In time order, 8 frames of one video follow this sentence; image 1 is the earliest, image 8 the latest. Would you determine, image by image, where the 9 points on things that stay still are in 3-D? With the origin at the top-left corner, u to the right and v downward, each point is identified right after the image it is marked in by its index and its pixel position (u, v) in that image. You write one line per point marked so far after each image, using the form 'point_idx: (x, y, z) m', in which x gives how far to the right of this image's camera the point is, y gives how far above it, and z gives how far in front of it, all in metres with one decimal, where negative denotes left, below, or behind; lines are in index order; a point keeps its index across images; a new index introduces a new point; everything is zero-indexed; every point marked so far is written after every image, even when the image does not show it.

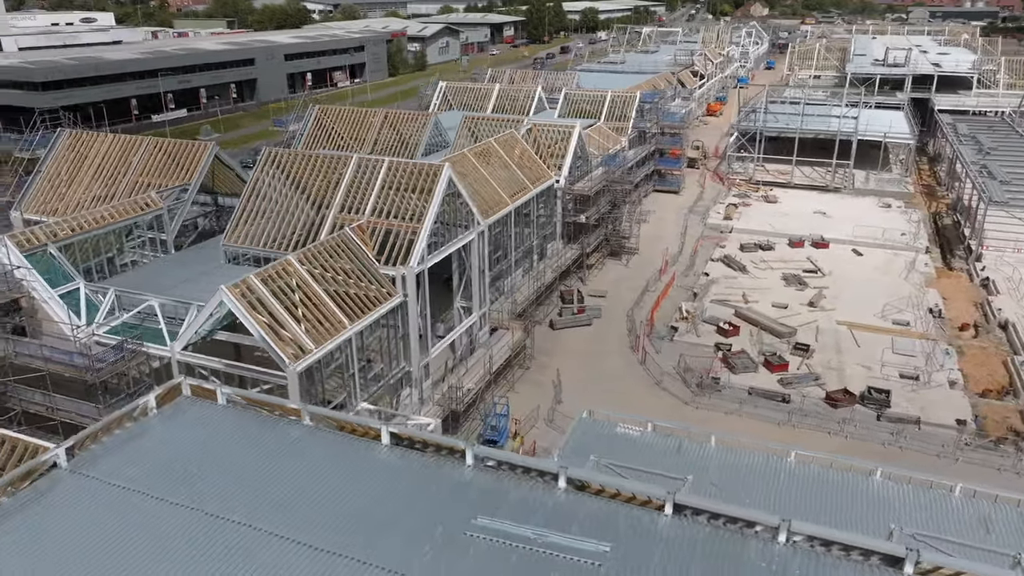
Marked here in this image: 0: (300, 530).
0: (-3.8, -4.8, +14.5) m
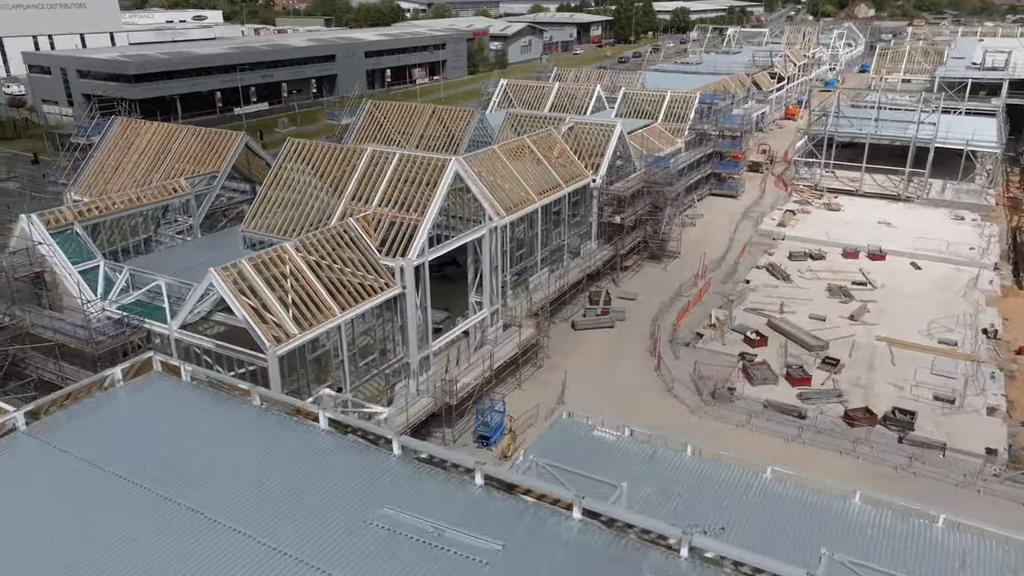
0: (-5.6, -4.5, +14.9) m
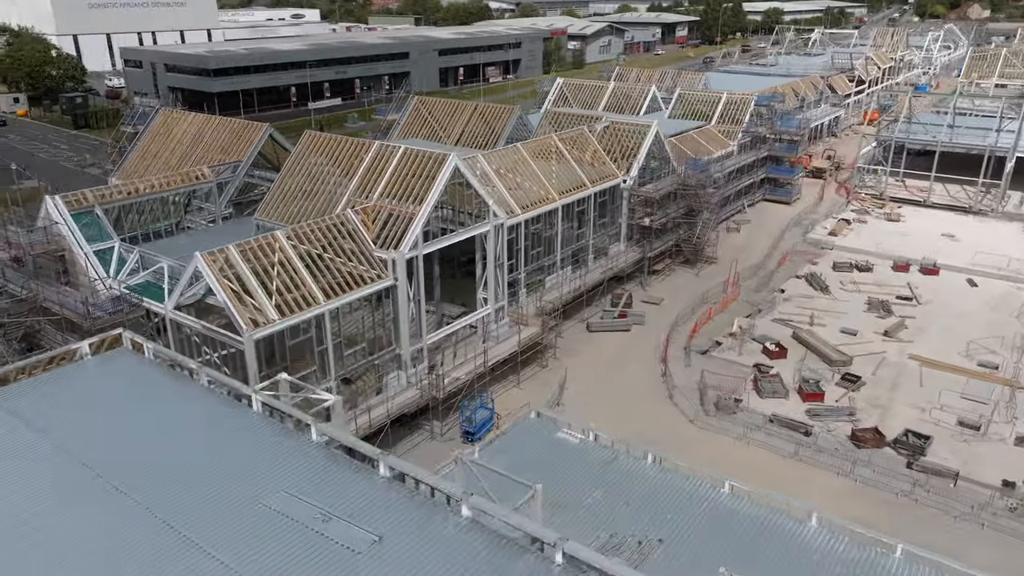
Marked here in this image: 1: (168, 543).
0: (-7.6, -4.1, +15.5) m
1: (-6.3, -4.7, +13.6) m
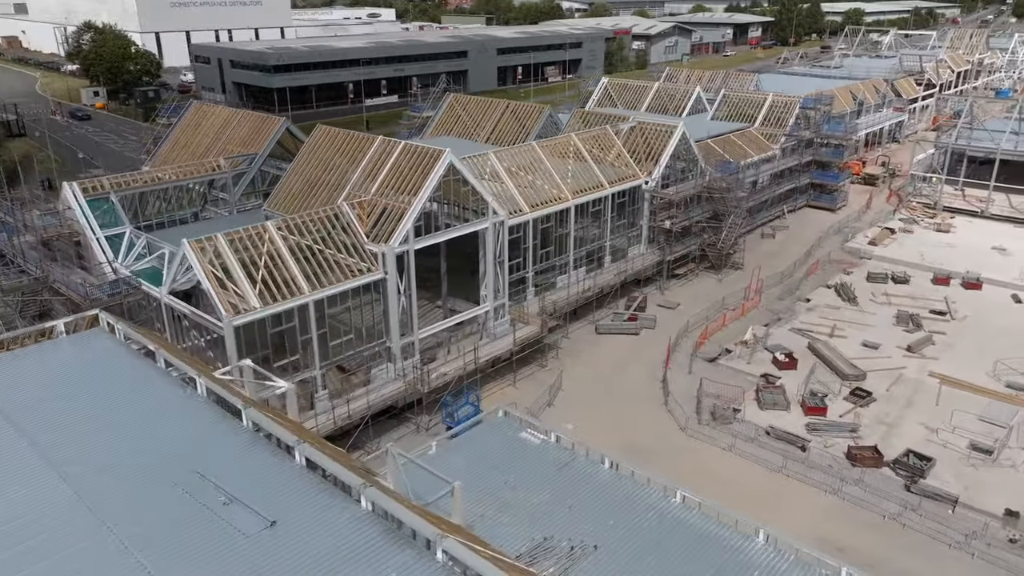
0: (-9.4, -3.7, +16.1) m
1: (-8.3, -4.3, +14.2) m
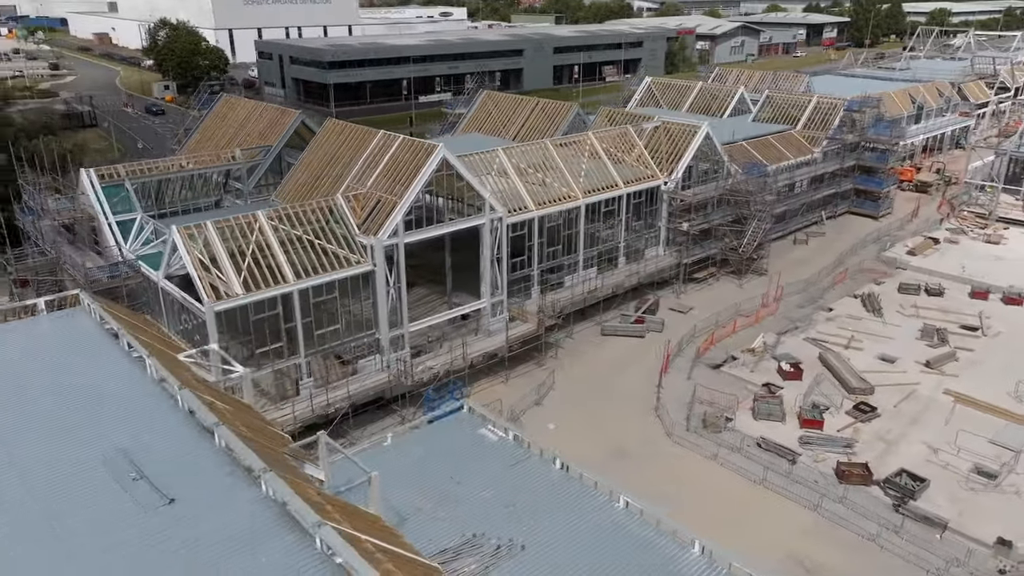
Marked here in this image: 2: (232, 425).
0: (-11.2, -3.2, +16.9) m
1: (-10.2, -3.9, +14.9) m
2: (-6.3, -3.1, +16.7) m
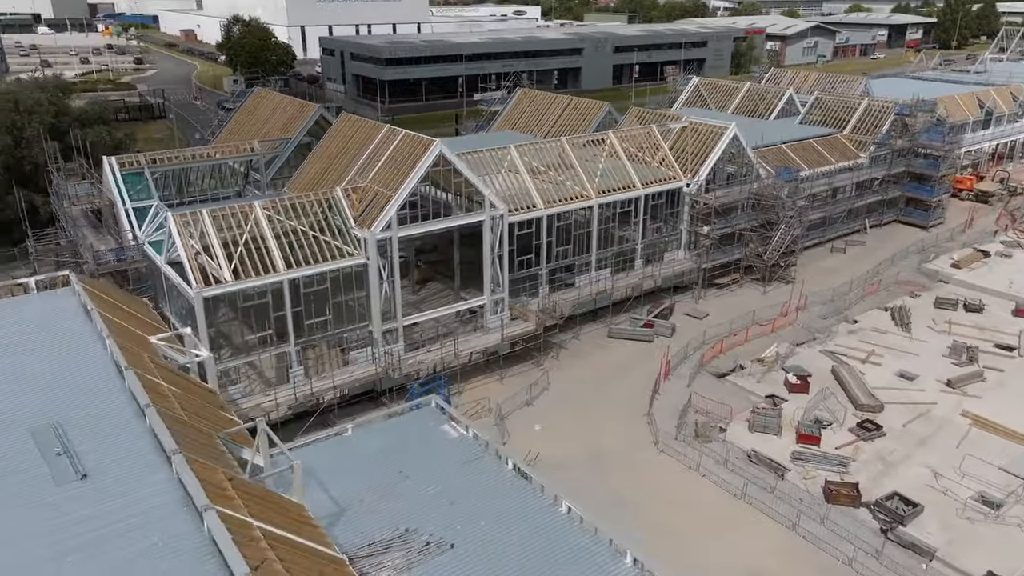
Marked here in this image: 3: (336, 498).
0: (-12.8, -2.7, +17.8) m
1: (-12.0, -3.4, +15.7) m
2: (-7.9, -2.8, +17.2) m
3: (-4.6, -5.5, +19.4) m
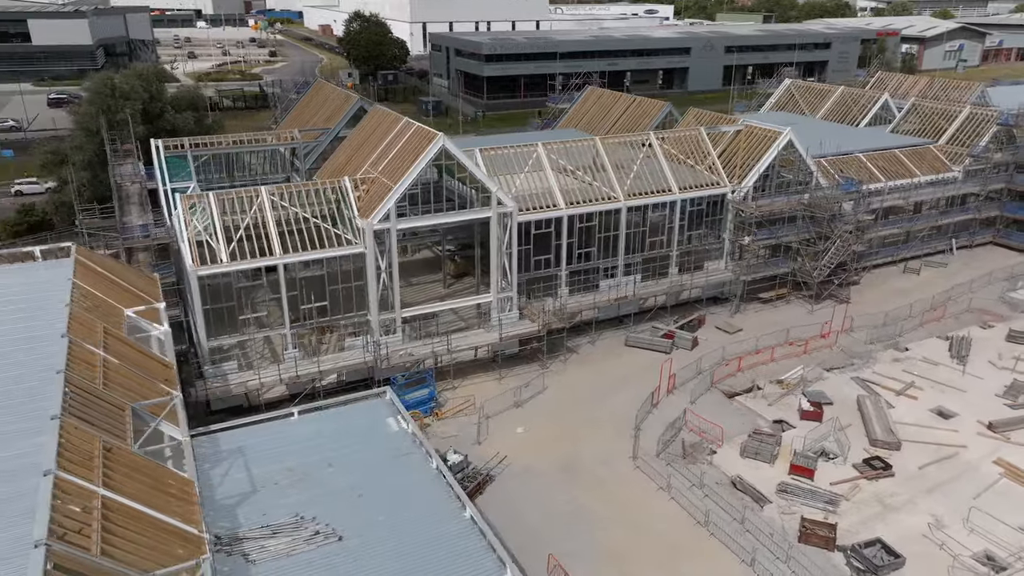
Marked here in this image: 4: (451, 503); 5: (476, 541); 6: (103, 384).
0: (-15.0, -1.7, +19.6) m
1: (-14.6, -2.5, +17.4) m
2: (-10.3, -2.1, +18.2) m
3: (-6.8, -5.1, +19.9) m
4: (-1.5, -5.5, +19.1) m
5: (-0.8, -6.0, +17.8) m
6: (-10.0, -2.4, +18.4) m
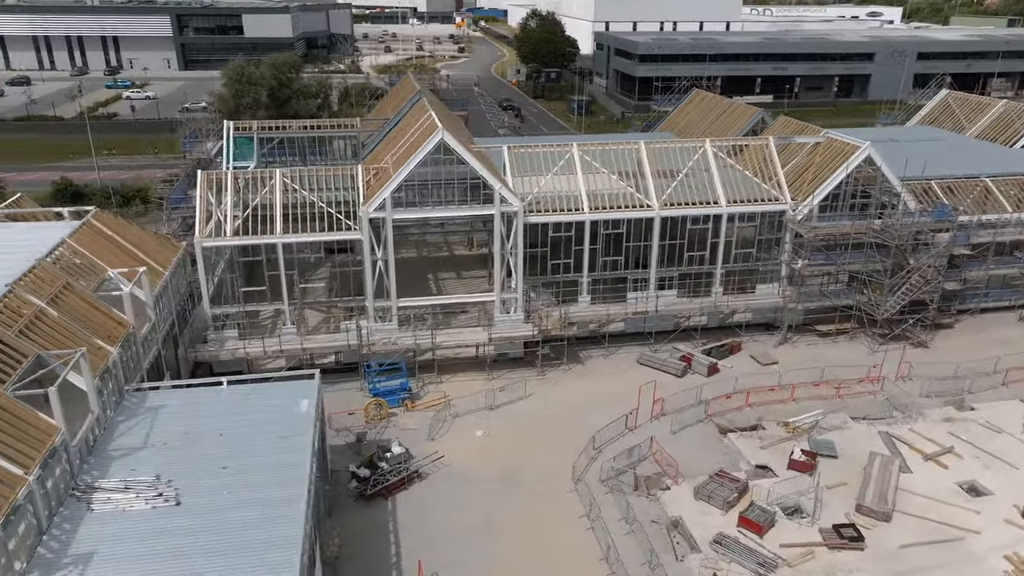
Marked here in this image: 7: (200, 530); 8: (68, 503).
0: (-17.9, -0.1, +23.0) m
1: (-18.2, -0.8, +20.8) m
2: (-13.8, -0.9, +20.5) m
3: (-10.3, -4.2, +21.3) m
4: (-5.4, -5.2, +19.3) m
5: (-5.2, -5.8, +17.8) m
6: (-13.5, -1.2, +20.6) m
7: (-7.4, -5.7, +17.7) m
8: (-11.0, -5.3, +18.5) m
